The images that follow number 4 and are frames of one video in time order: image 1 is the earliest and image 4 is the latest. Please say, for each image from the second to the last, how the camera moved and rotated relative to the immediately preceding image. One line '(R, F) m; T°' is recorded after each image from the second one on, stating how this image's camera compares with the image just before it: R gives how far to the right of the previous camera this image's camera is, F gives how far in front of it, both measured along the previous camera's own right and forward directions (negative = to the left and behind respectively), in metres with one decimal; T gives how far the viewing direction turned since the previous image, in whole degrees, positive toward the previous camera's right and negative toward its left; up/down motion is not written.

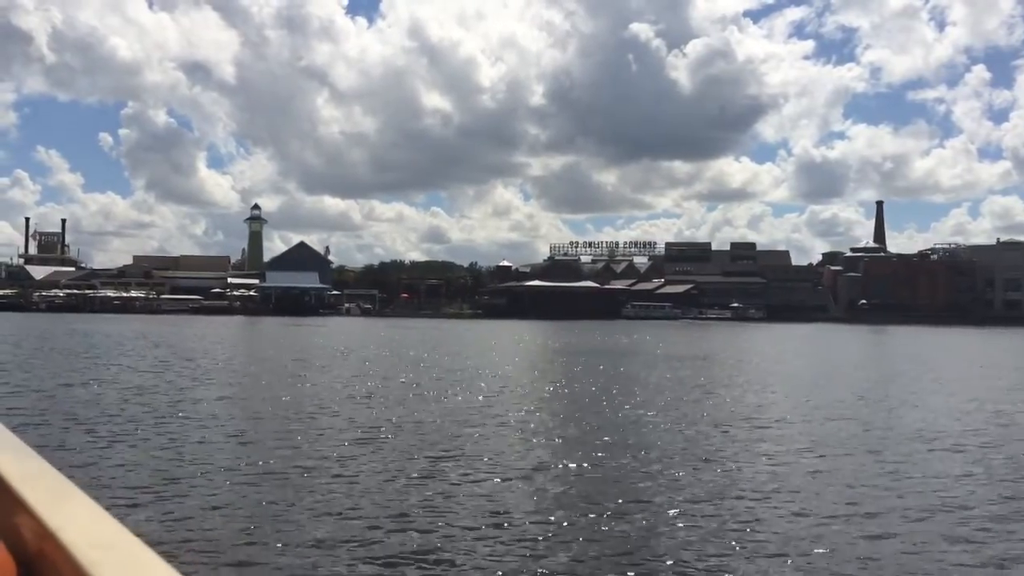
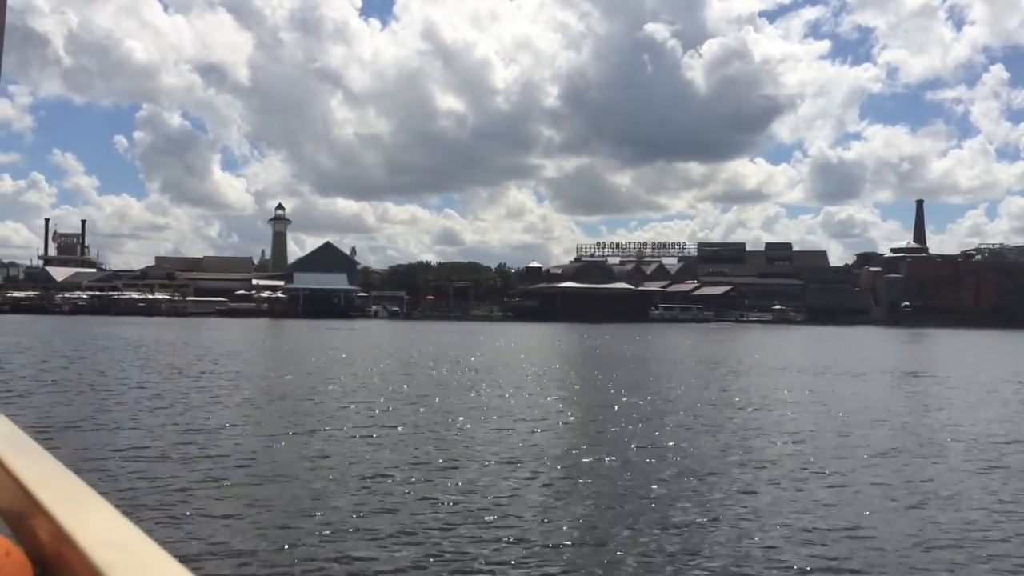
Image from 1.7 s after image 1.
(-0.6, +0.9) m; -1°
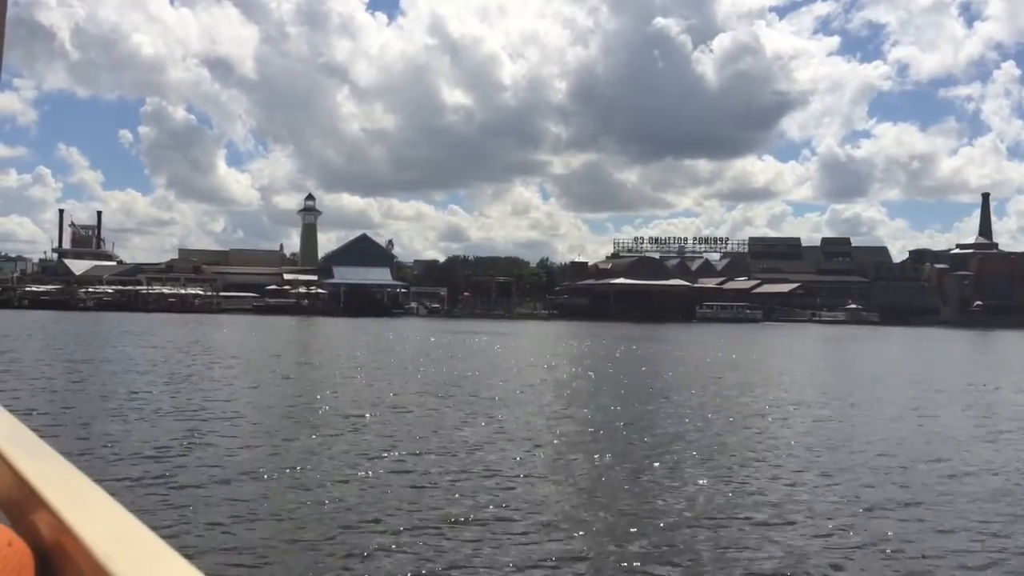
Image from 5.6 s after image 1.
(-1.3, +2.0) m; 0°
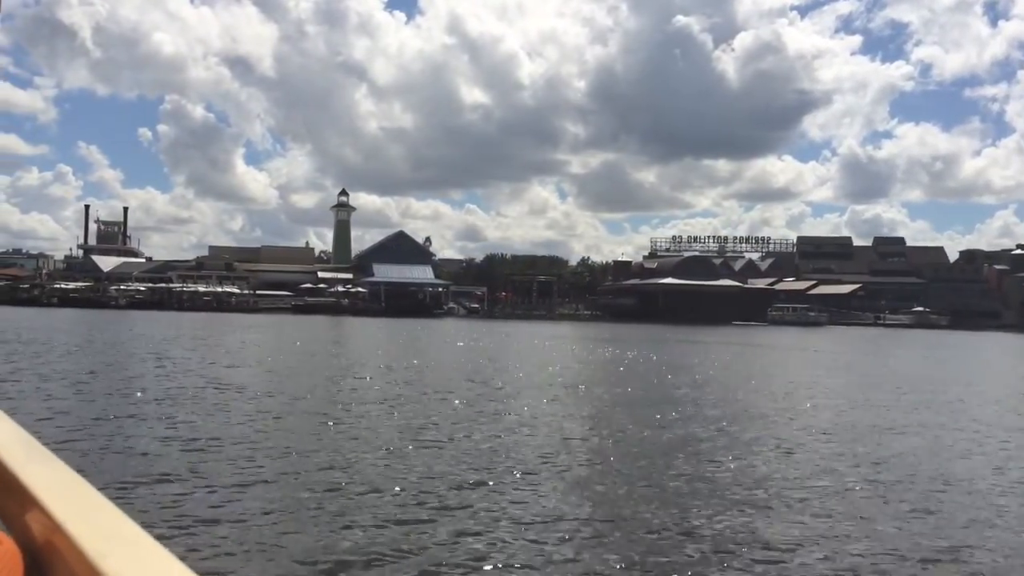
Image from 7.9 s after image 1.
(-0.8, +1.2) m; -1°
